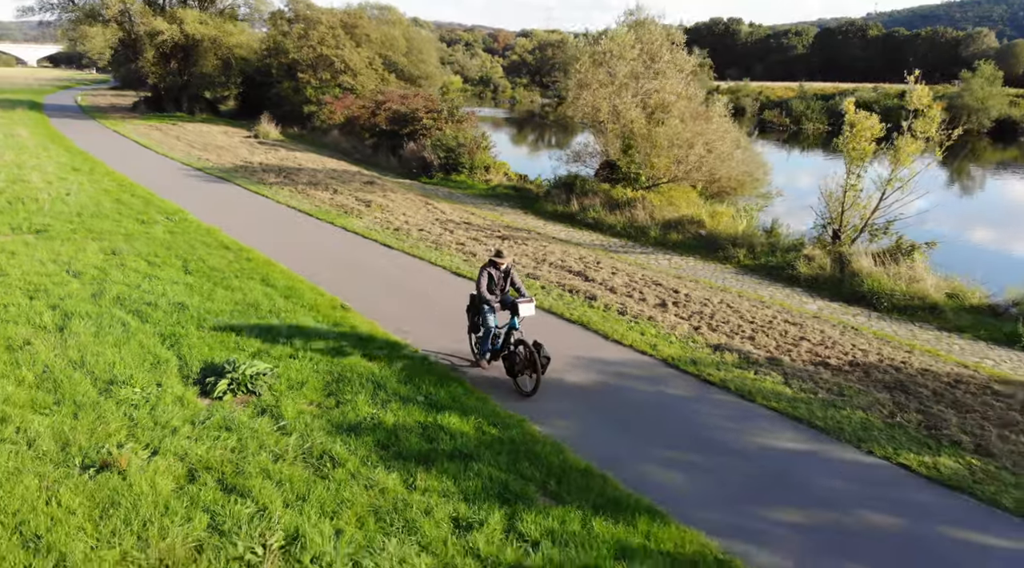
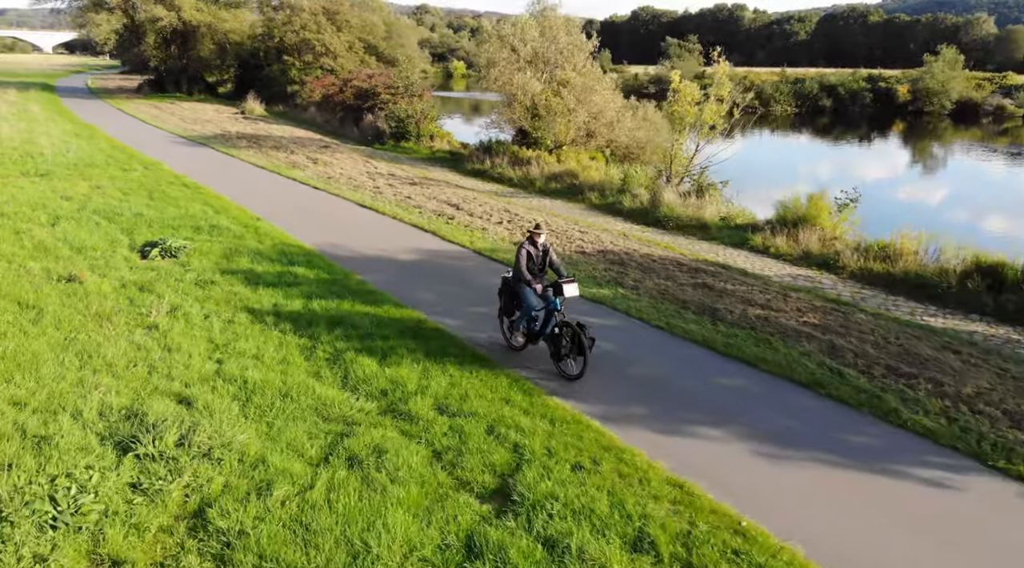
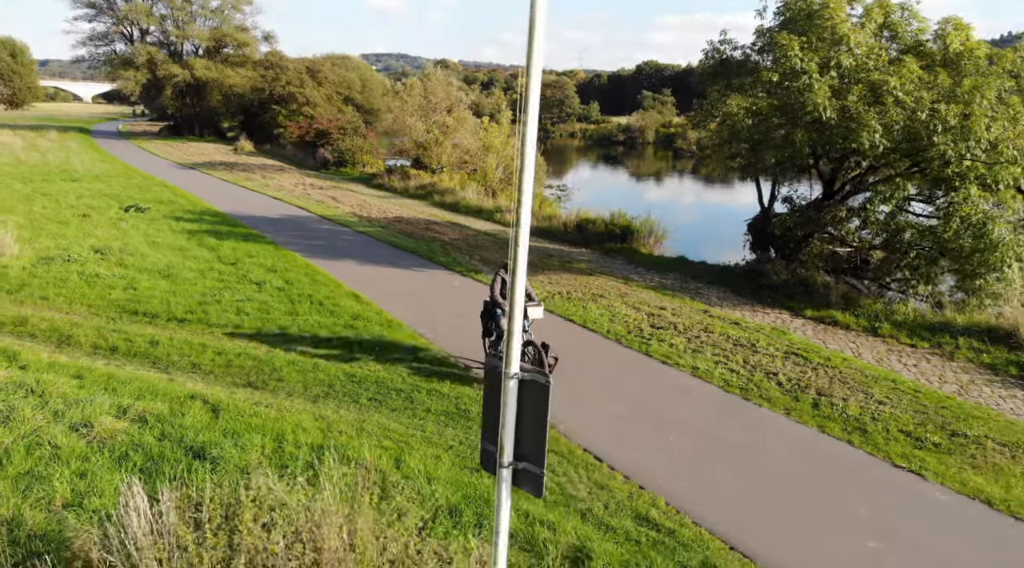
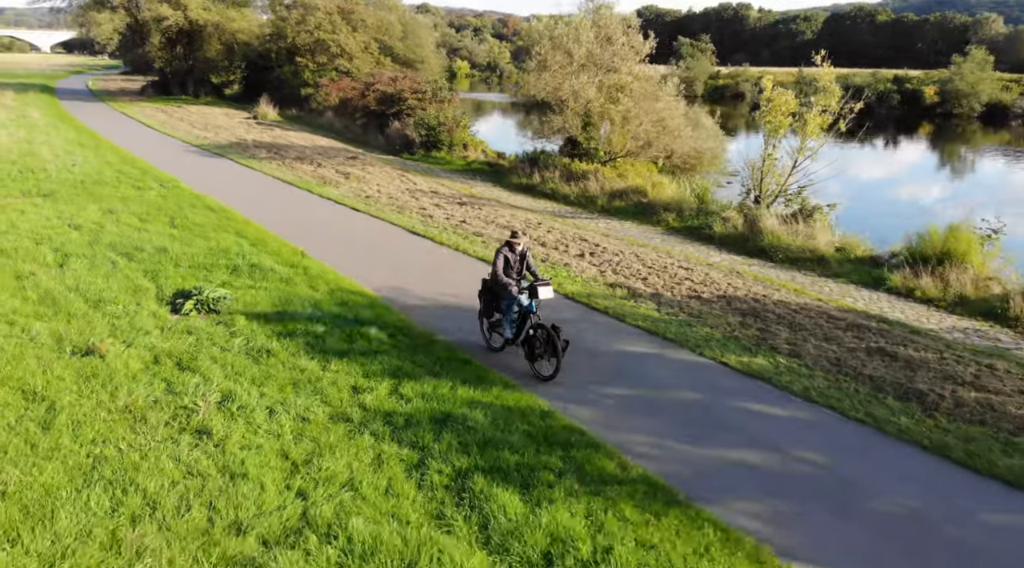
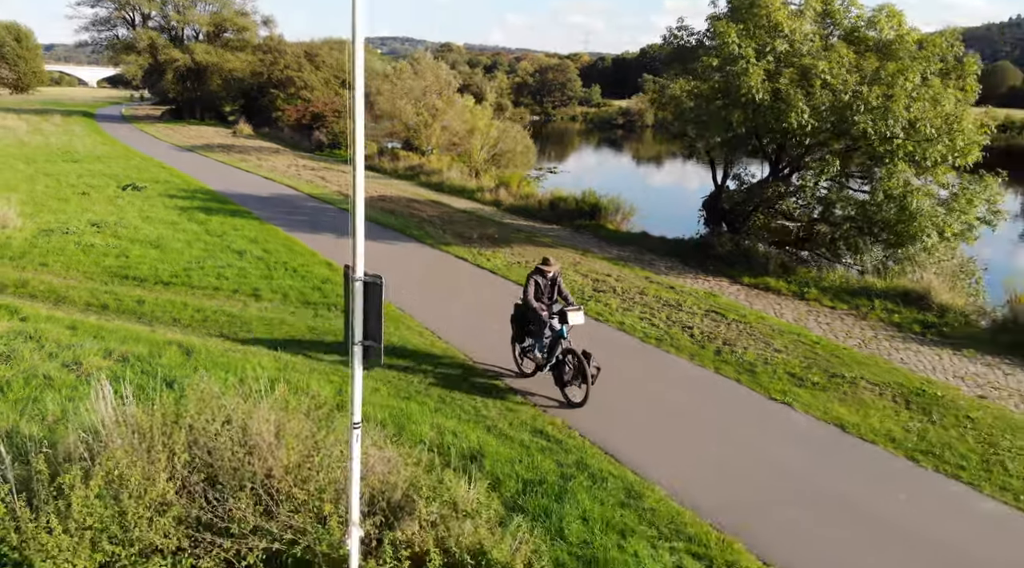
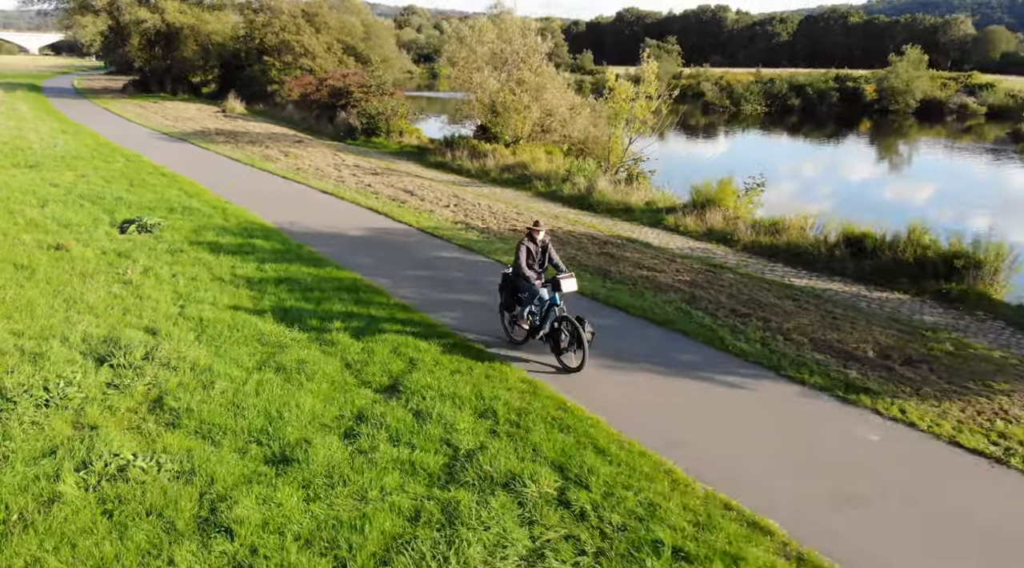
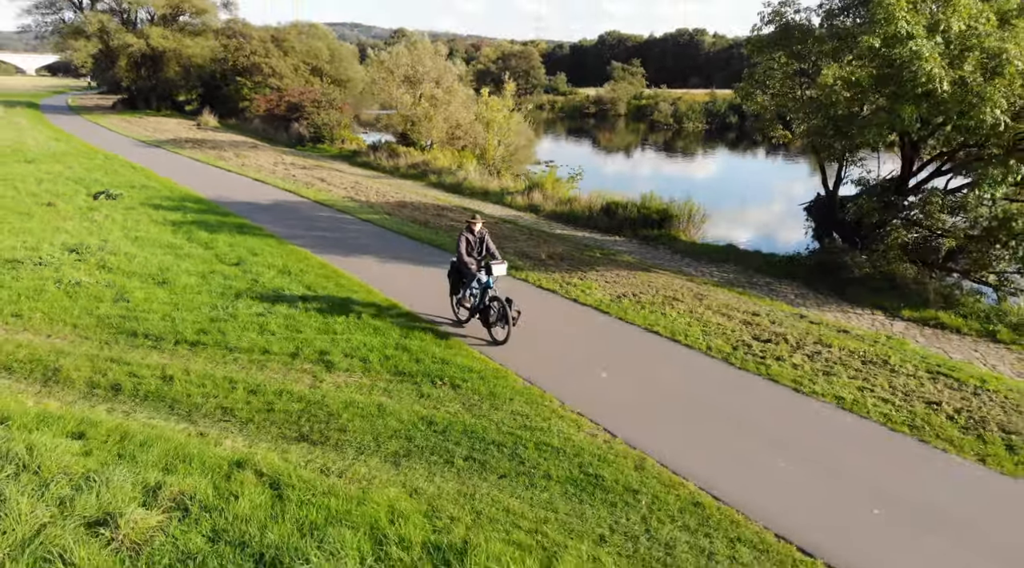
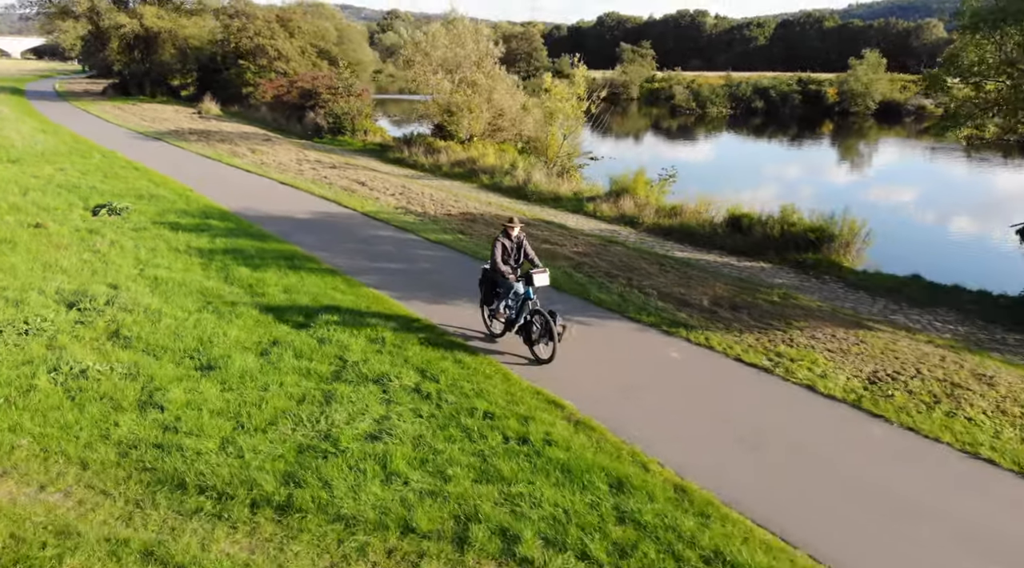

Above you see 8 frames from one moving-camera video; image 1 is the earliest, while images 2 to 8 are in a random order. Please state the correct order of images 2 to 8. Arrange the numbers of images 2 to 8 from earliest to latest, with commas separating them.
4, 2, 6, 8, 7, 3, 5
